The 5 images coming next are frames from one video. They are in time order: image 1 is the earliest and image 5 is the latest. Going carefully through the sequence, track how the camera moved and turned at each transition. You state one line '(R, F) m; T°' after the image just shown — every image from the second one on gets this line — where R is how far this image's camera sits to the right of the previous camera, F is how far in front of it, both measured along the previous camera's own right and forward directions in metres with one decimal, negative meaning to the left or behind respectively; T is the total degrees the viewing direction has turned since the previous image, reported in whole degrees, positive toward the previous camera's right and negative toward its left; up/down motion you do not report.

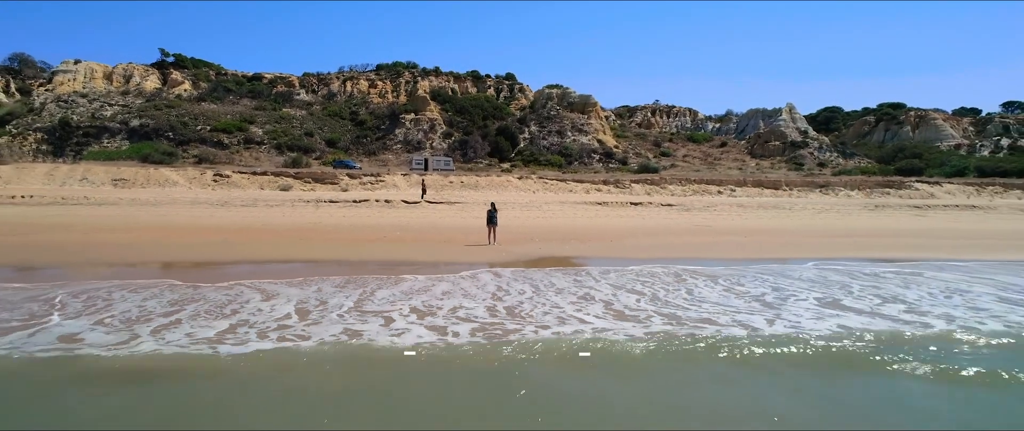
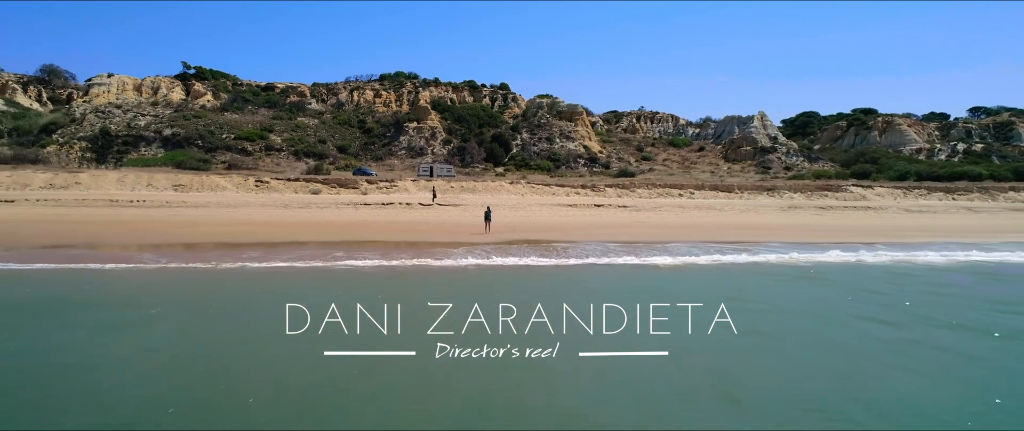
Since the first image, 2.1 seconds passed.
(+0.1, -3.7) m; 0°
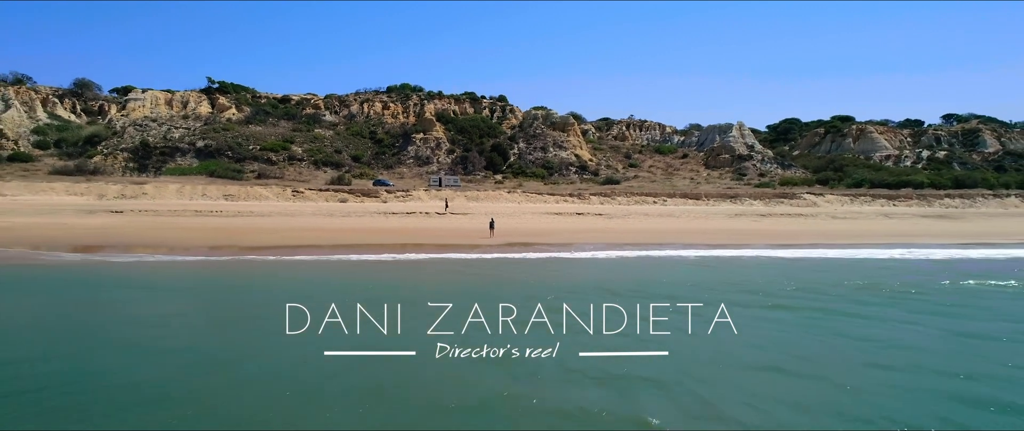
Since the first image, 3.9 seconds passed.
(0.0, -3.9) m; 0°
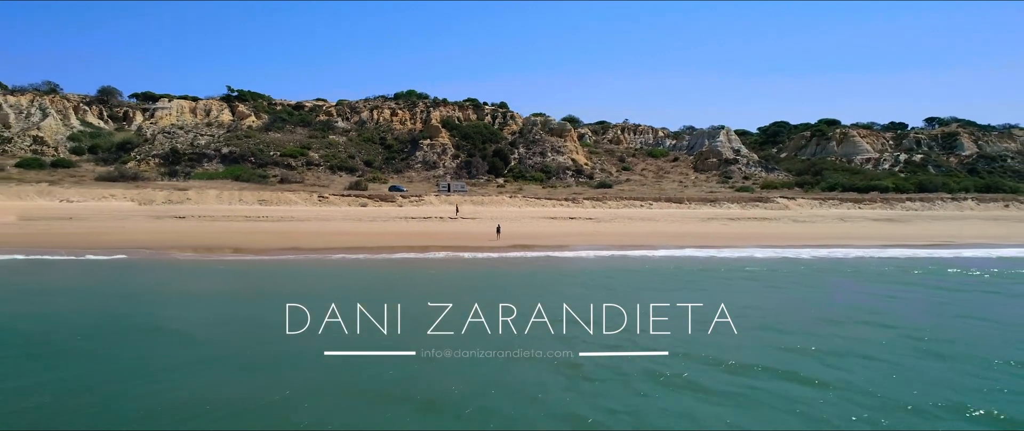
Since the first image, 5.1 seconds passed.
(-0.1, -3.2) m; 0°
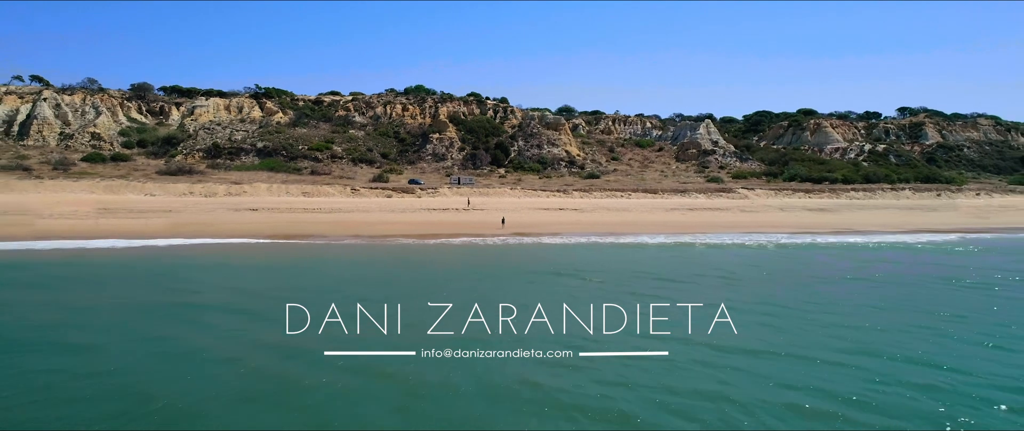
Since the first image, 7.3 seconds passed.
(-0.1, -5.8) m; 0°
